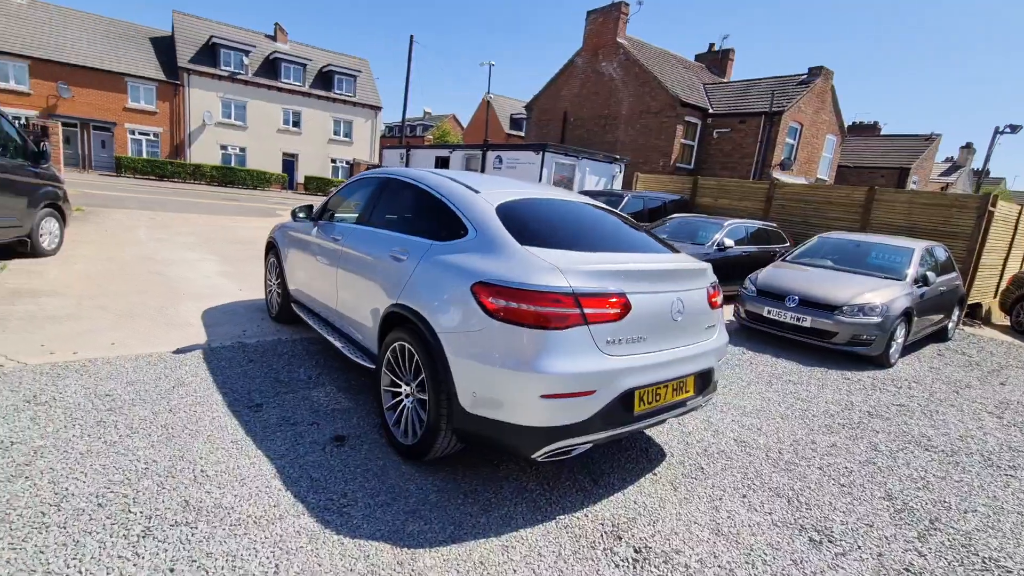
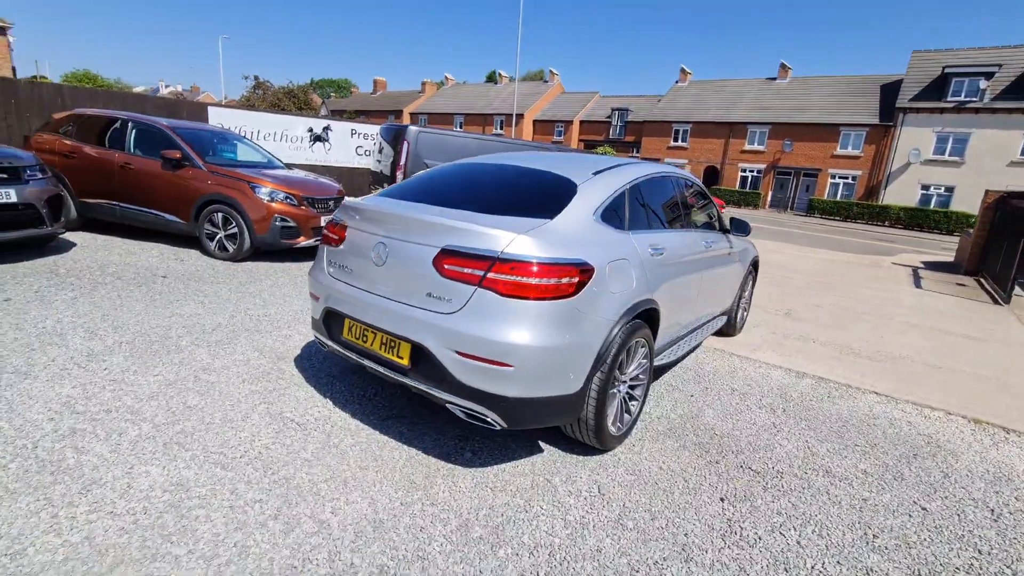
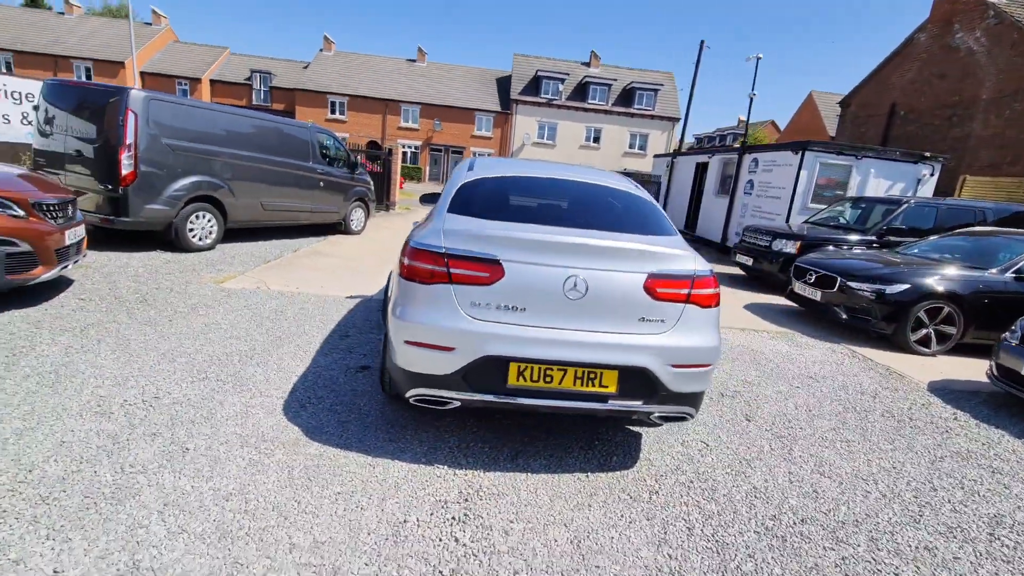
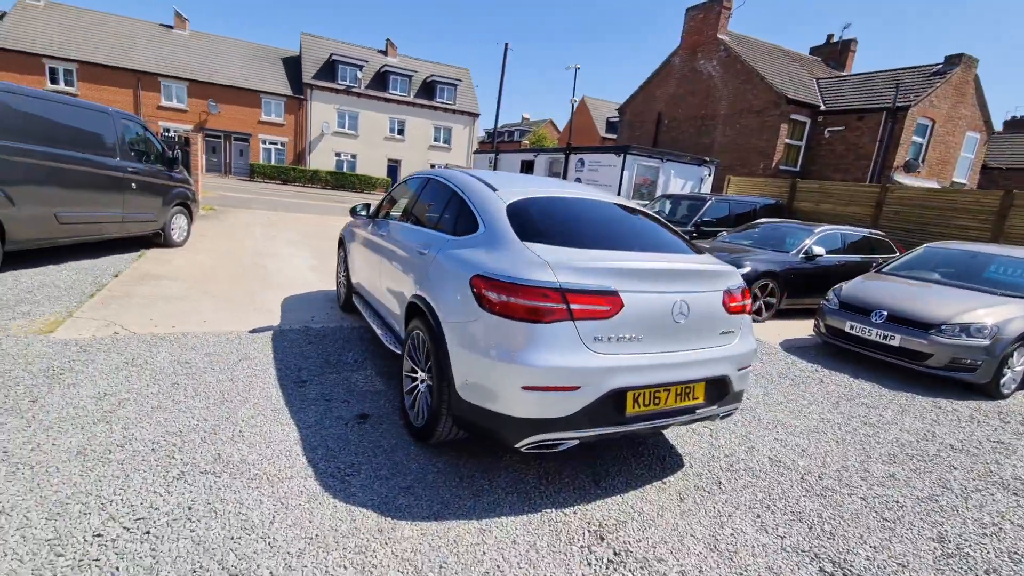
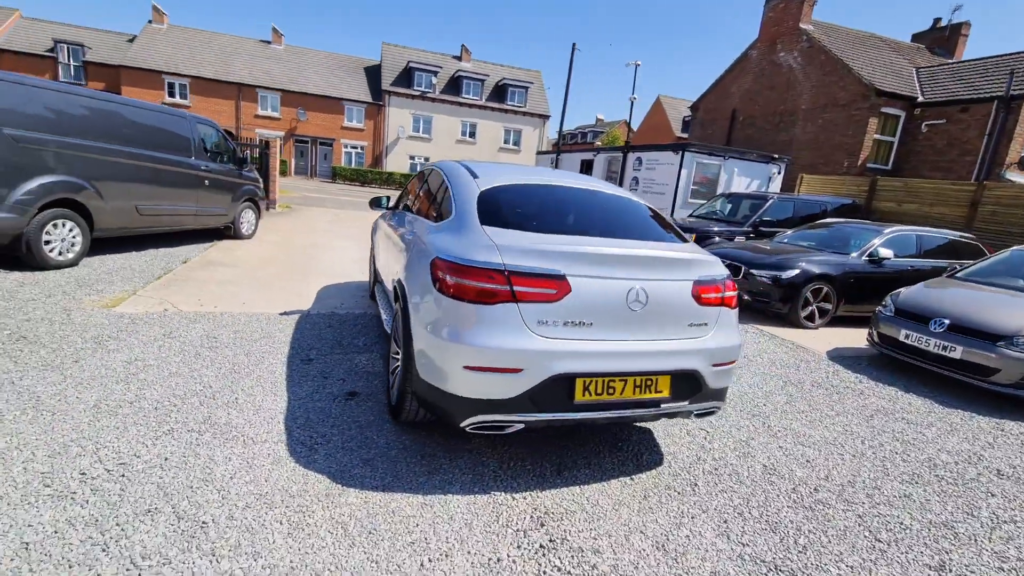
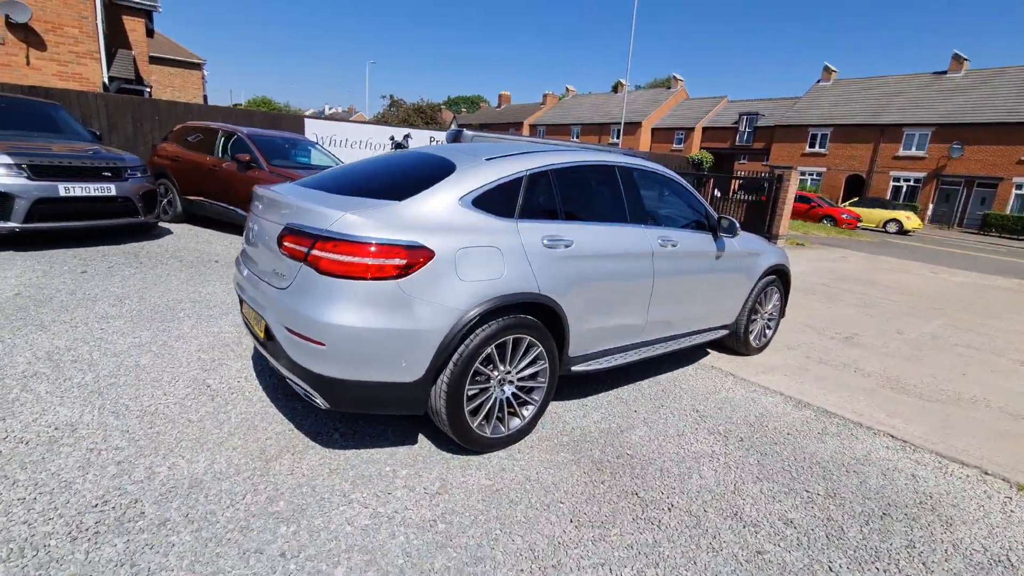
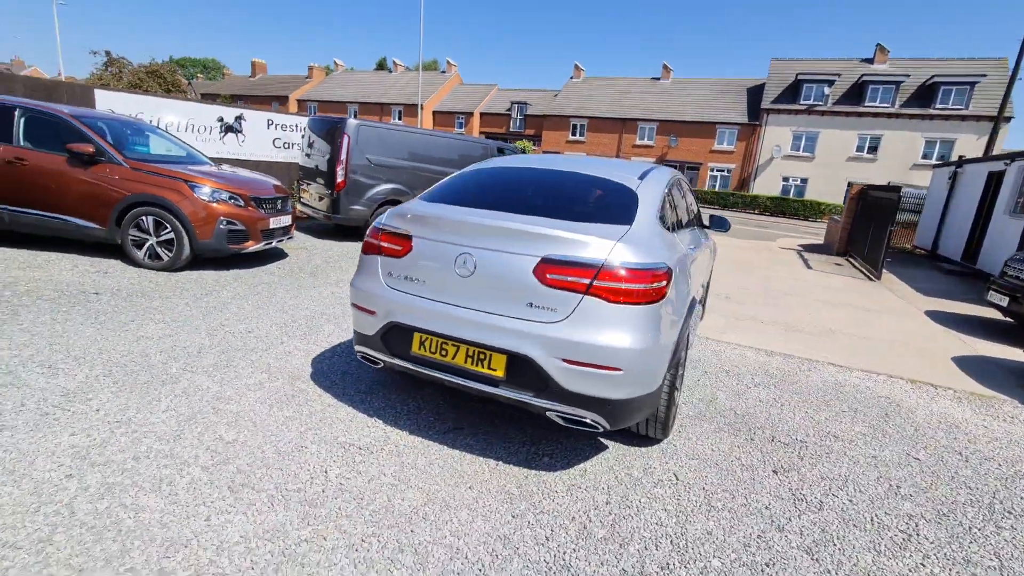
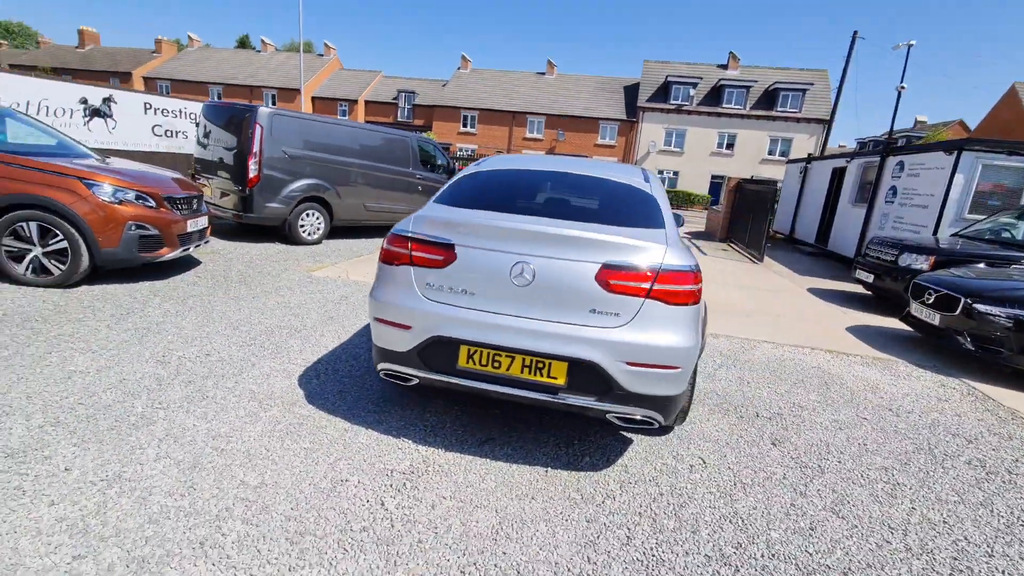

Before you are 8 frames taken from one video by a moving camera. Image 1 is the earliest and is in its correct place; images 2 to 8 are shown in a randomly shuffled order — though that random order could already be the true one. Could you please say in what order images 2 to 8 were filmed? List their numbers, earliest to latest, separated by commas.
4, 5, 3, 8, 7, 2, 6
